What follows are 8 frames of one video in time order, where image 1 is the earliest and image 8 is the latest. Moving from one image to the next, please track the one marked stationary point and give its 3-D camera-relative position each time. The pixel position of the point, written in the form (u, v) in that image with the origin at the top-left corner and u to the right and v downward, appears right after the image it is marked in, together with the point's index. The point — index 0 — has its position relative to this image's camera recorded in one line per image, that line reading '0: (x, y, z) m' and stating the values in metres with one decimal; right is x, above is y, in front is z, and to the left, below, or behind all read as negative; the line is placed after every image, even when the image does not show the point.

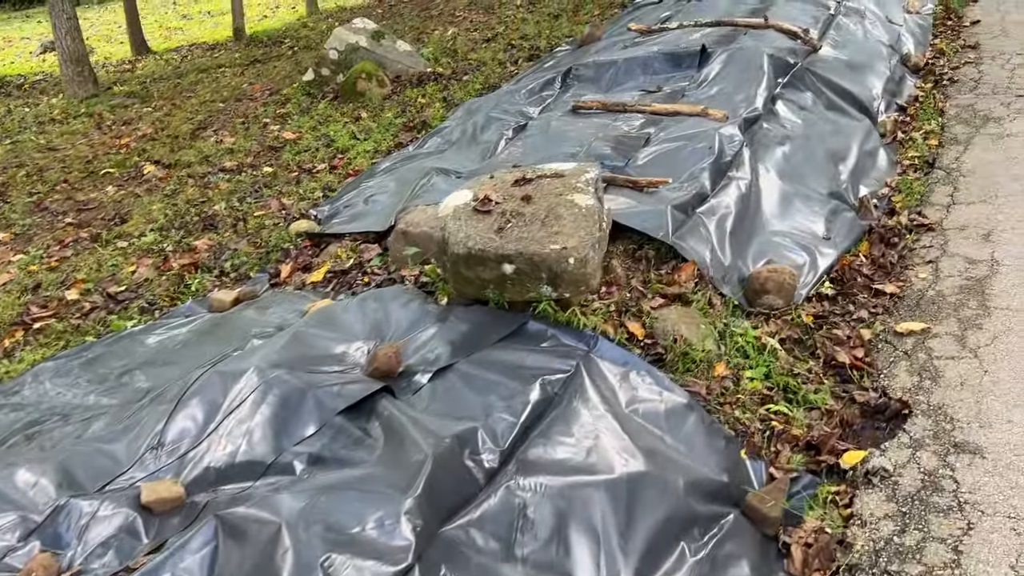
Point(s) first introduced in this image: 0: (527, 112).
0: (+0.1, +1.1, +5.3) m
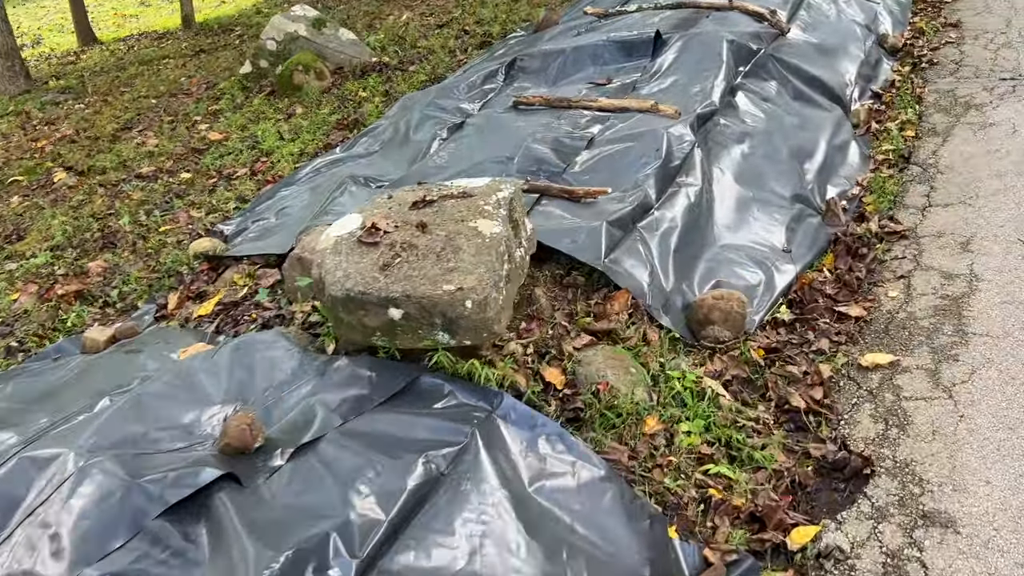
0: (-0.3, +1.1, +4.8) m
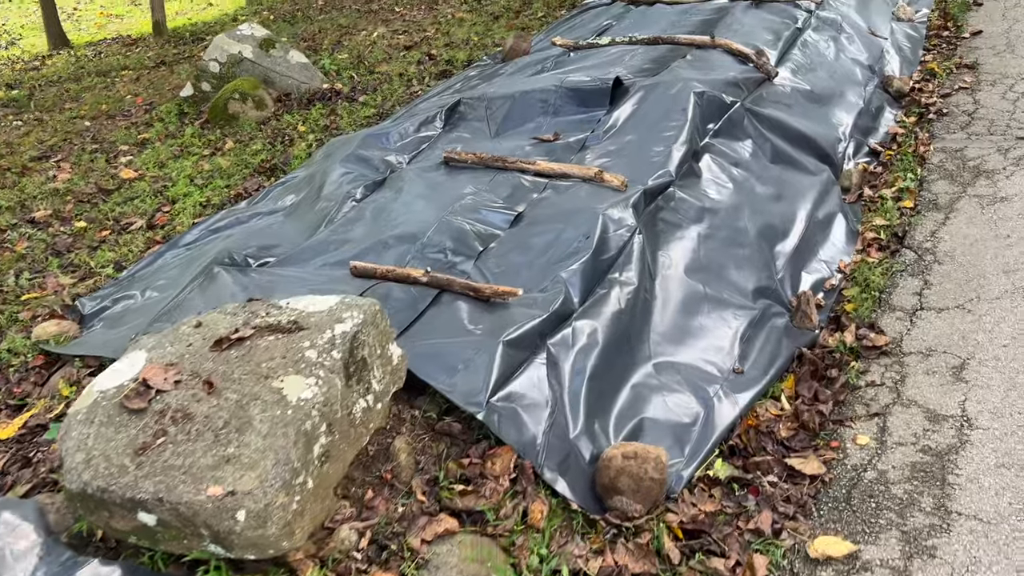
0: (-0.6, +0.7, +4.2) m
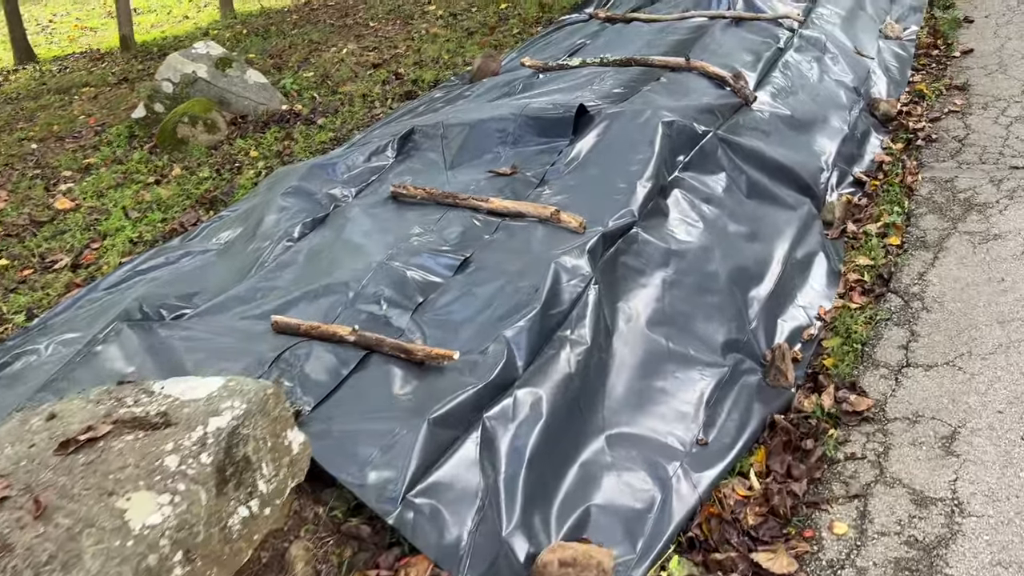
0: (-0.8, +0.4, +3.8) m
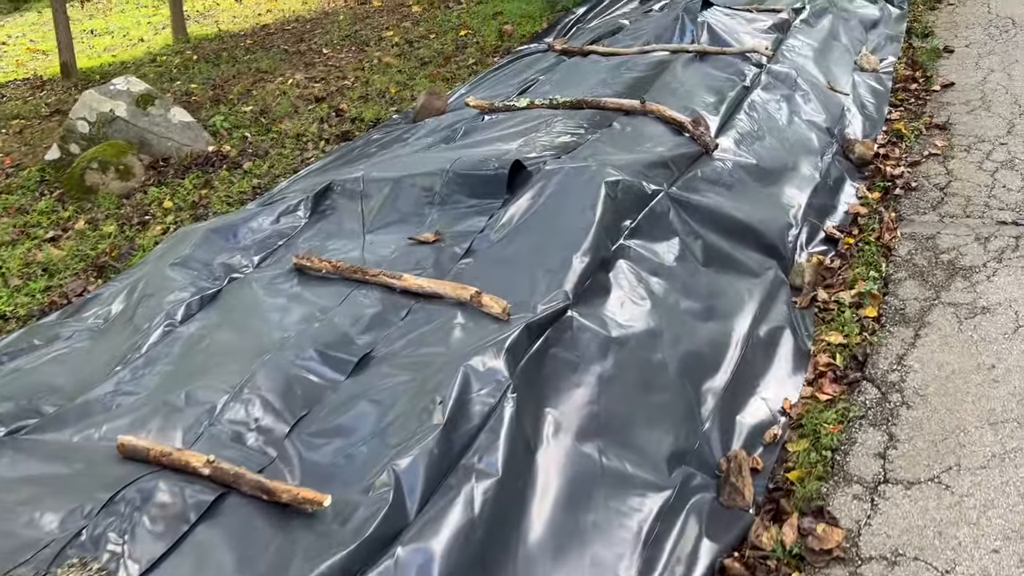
0: (-1.1, +0.1, +3.4) m
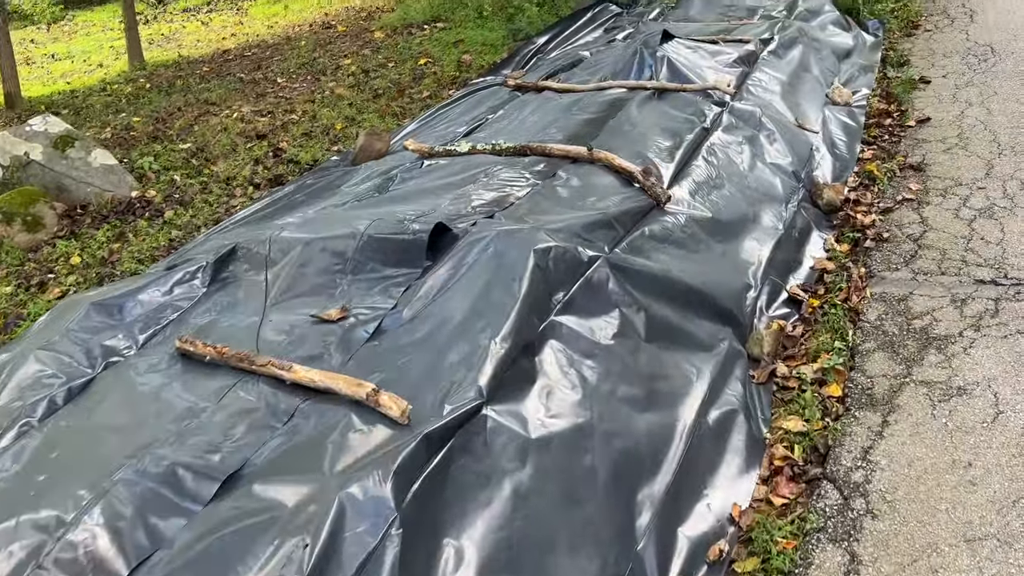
0: (-1.4, -0.2, +3.0) m
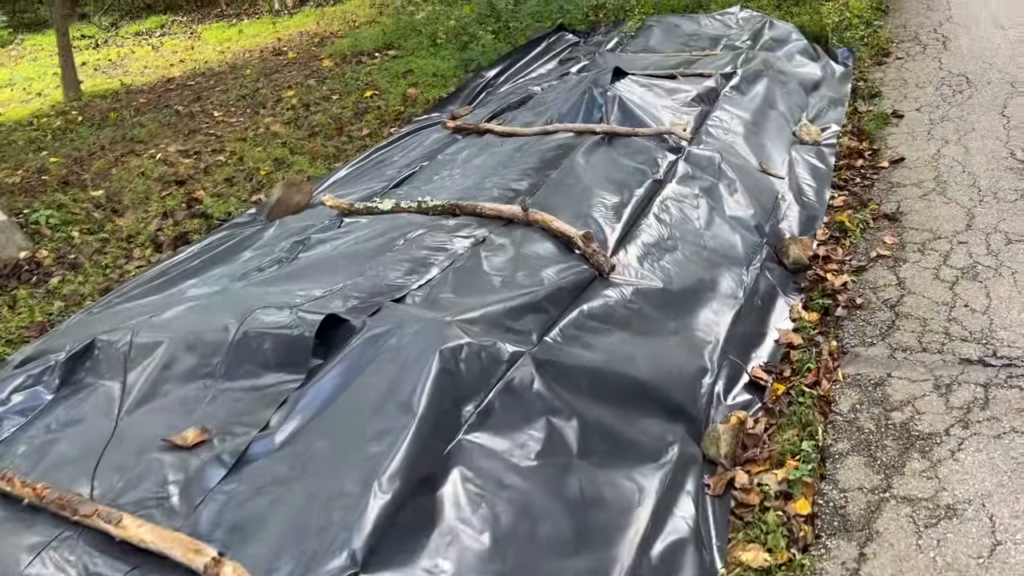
0: (-1.7, -0.5, +2.4) m
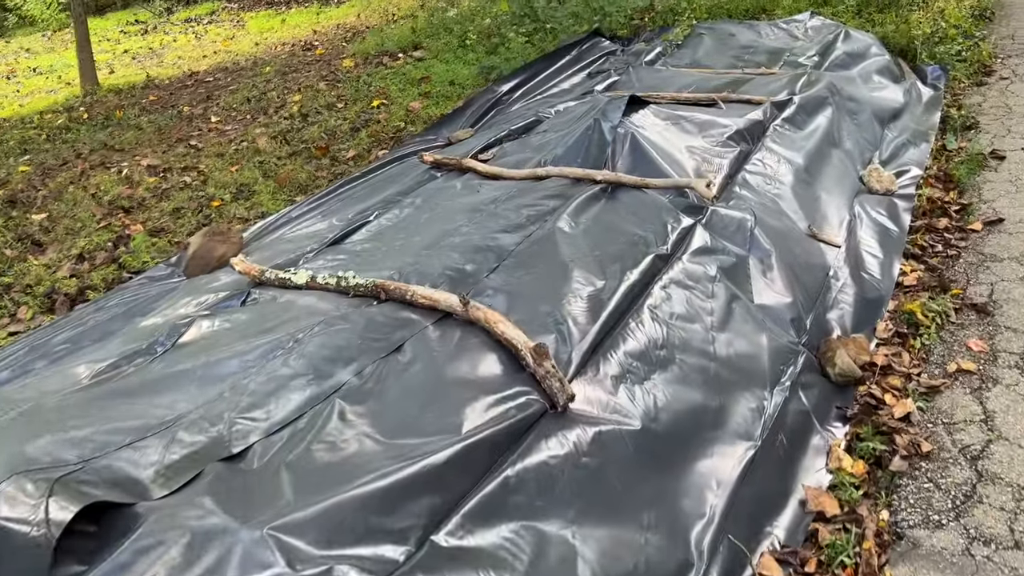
0: (-2.1, -0.9, +1.7) m
